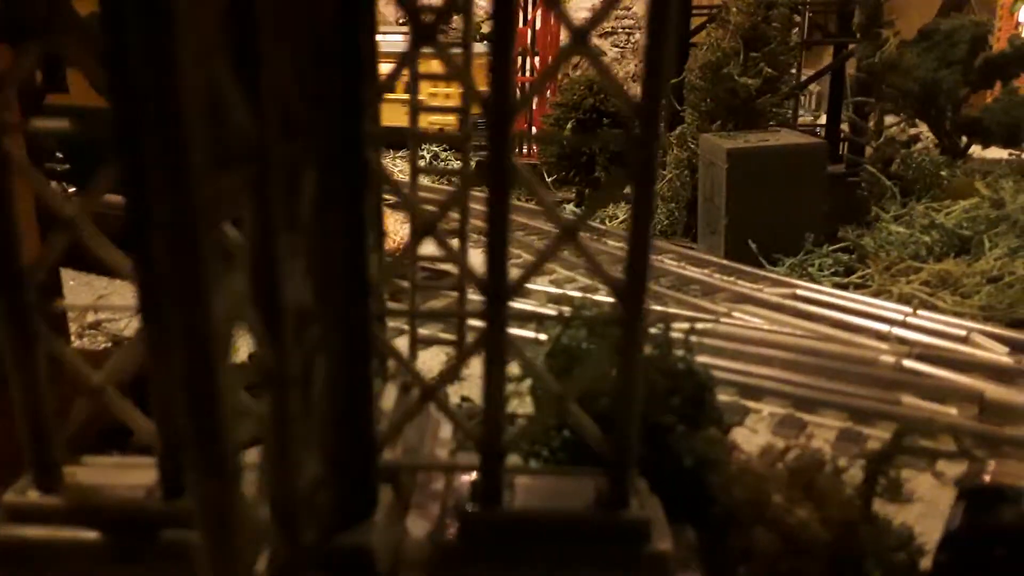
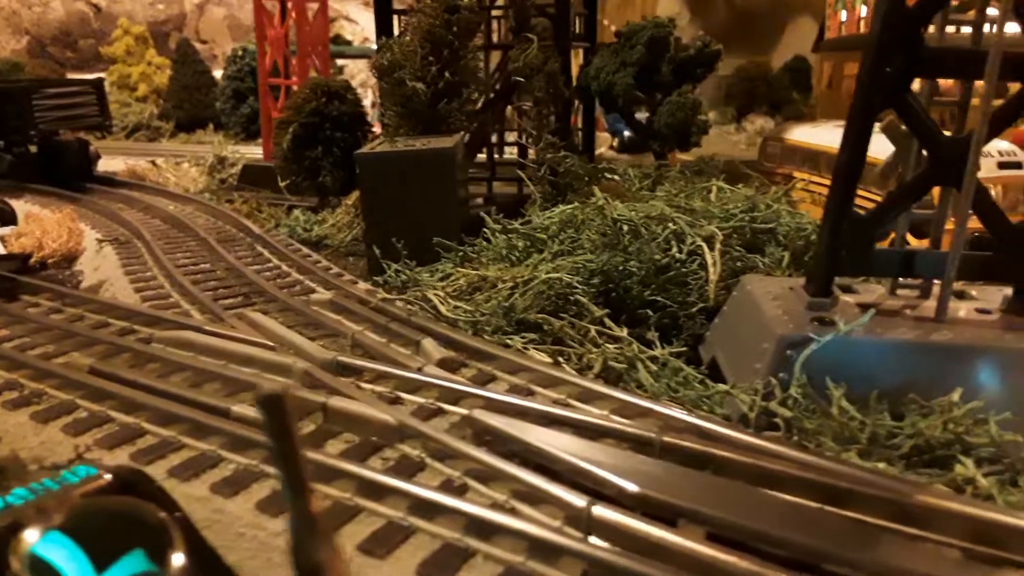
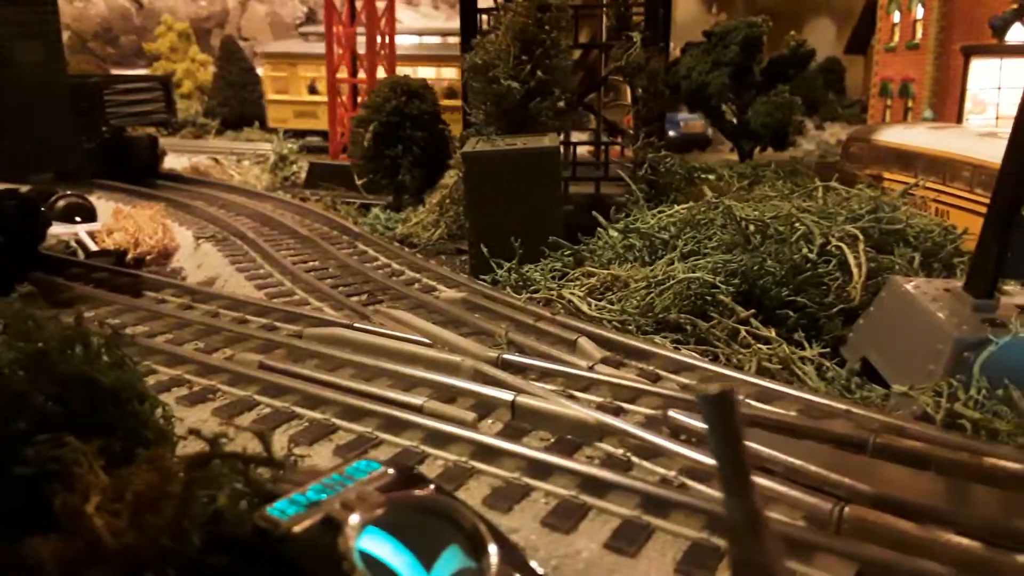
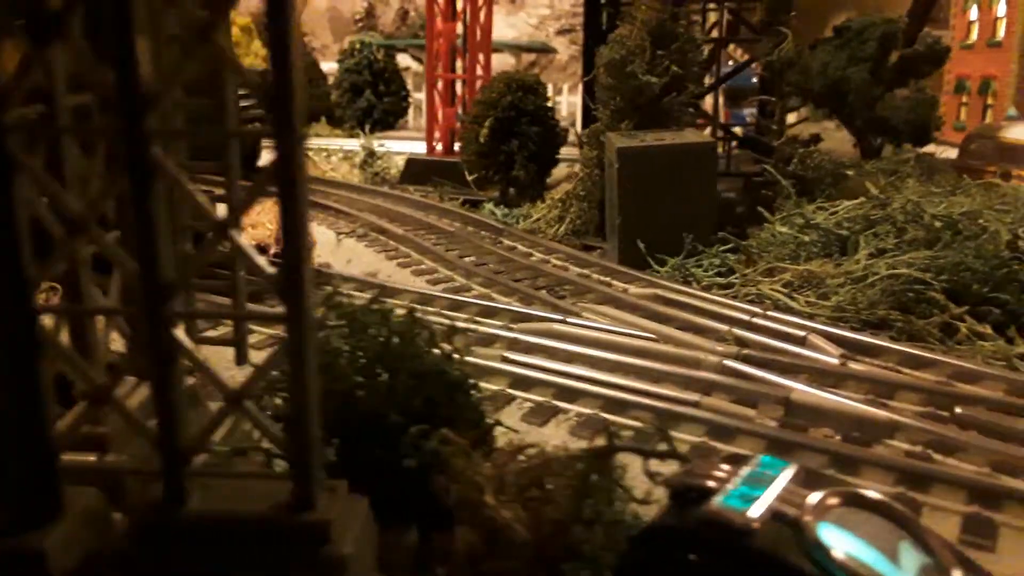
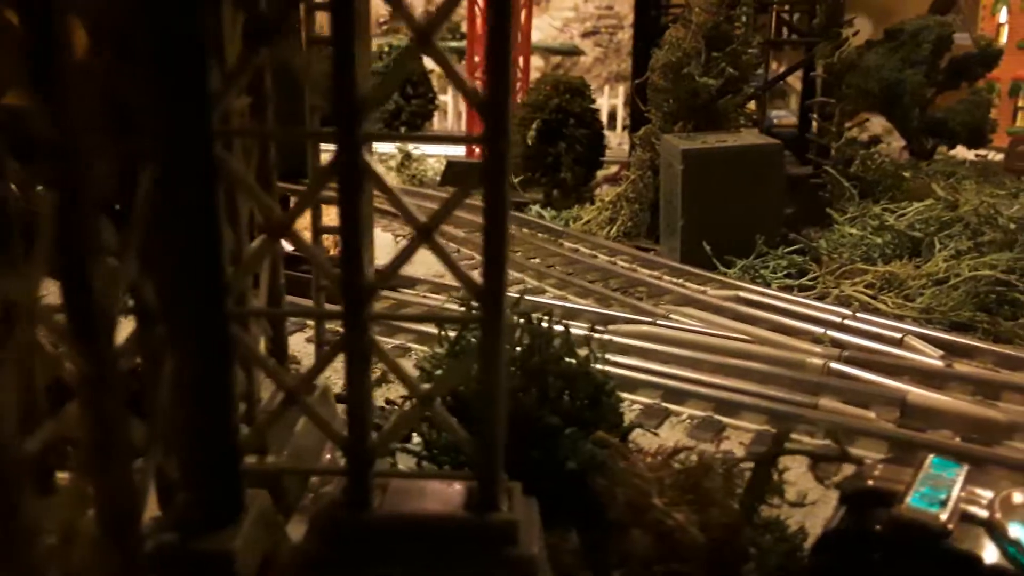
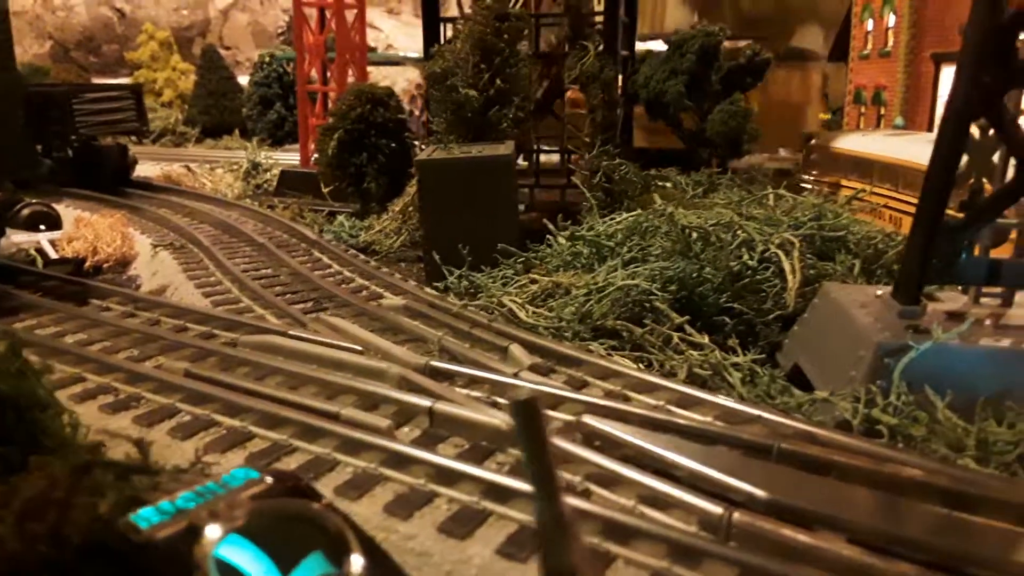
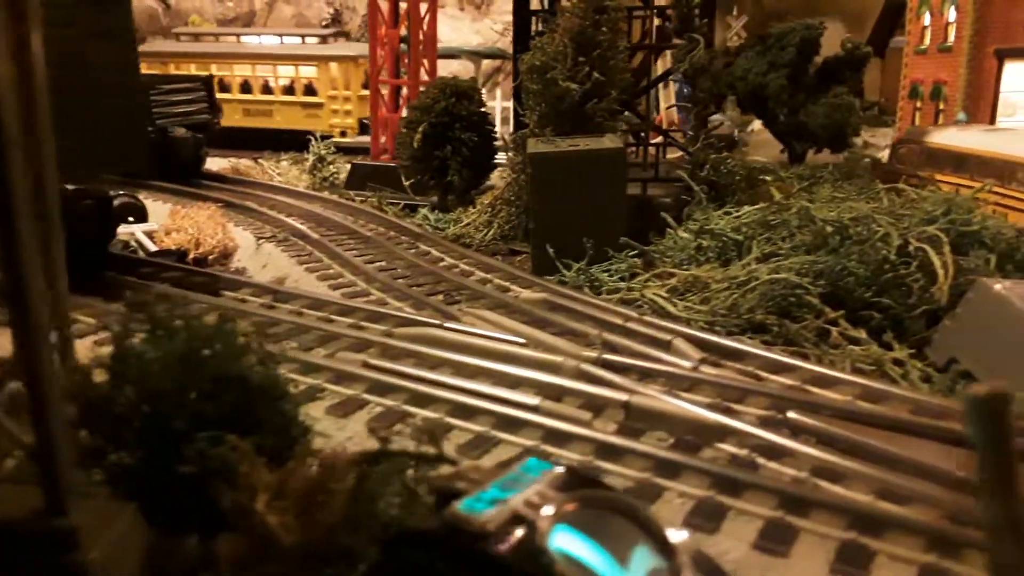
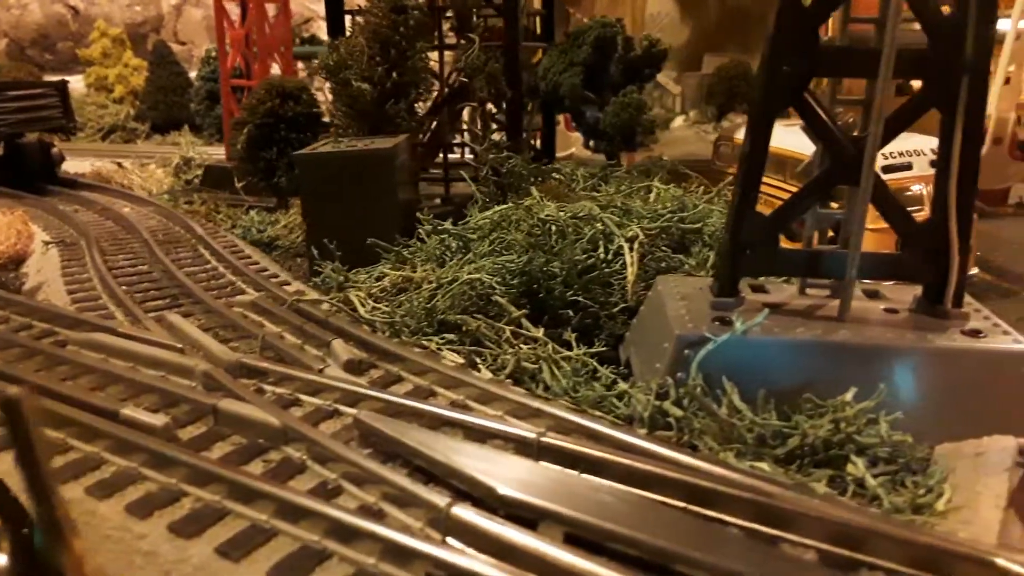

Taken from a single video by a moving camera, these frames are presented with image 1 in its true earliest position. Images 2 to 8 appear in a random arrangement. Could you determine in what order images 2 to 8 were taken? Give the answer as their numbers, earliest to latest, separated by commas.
5, 4, 7, 3, 6, 2, 8
